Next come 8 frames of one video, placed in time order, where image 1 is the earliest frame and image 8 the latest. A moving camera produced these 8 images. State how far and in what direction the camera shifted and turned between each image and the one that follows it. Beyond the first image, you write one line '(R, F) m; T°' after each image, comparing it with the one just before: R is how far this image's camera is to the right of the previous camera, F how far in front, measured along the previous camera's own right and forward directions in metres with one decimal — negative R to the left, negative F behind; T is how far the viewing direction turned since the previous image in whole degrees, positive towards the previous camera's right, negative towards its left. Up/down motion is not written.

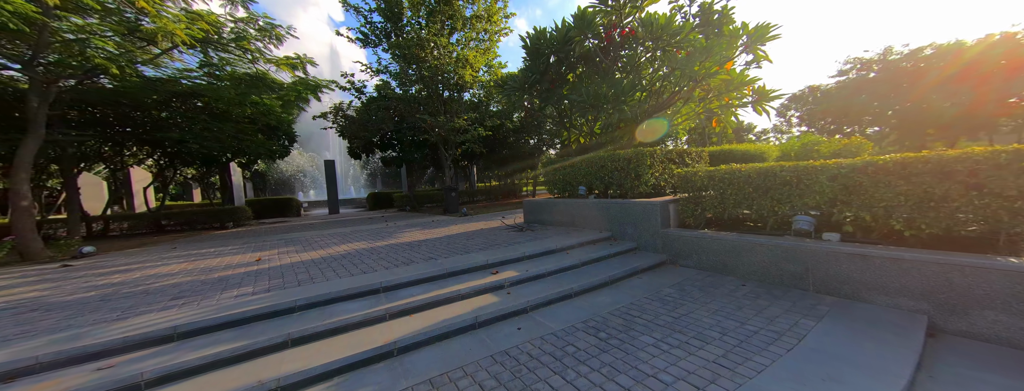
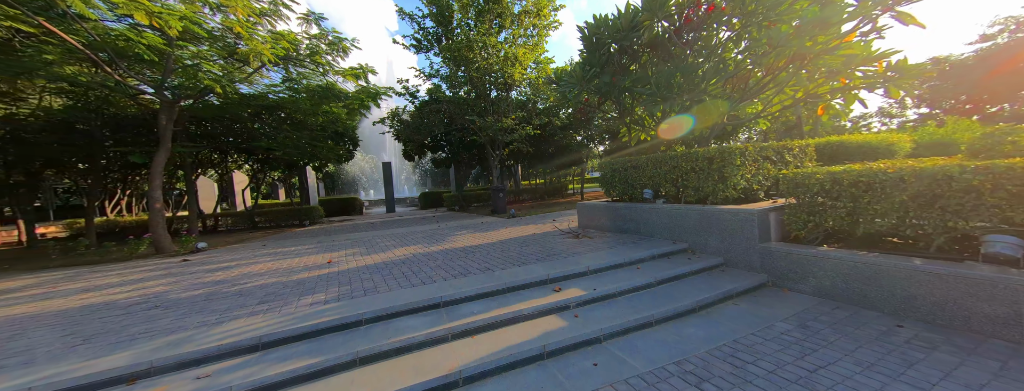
(-0.2, +0.2) m; -9°
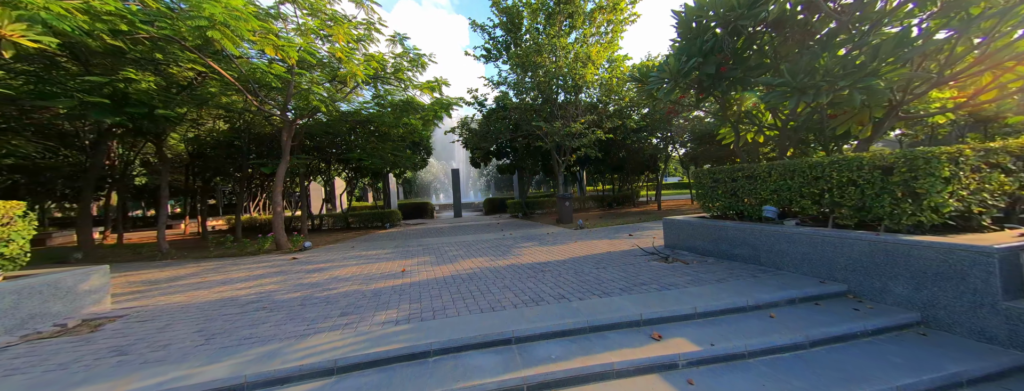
(-0.2, +0.4) m; -12°
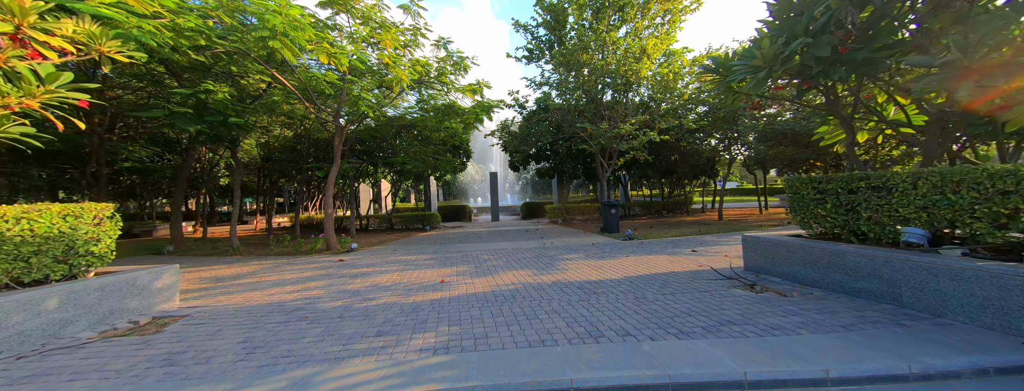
(-0.2, +0.5) m; -7°
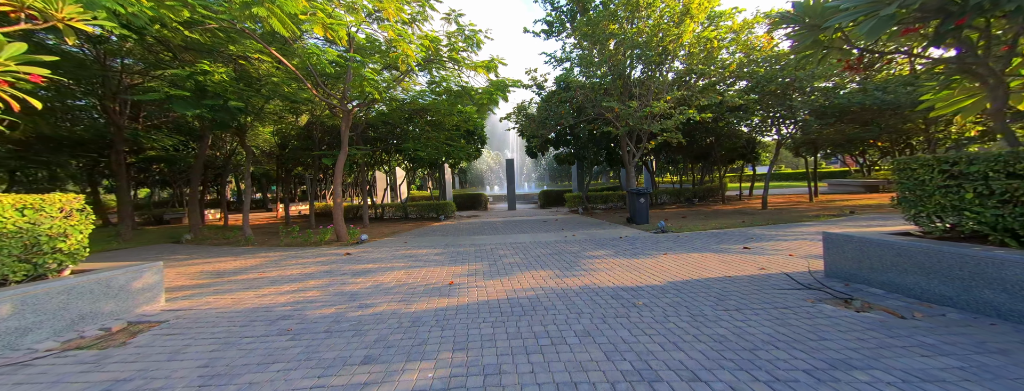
(0.0, +0.8) m; -3°
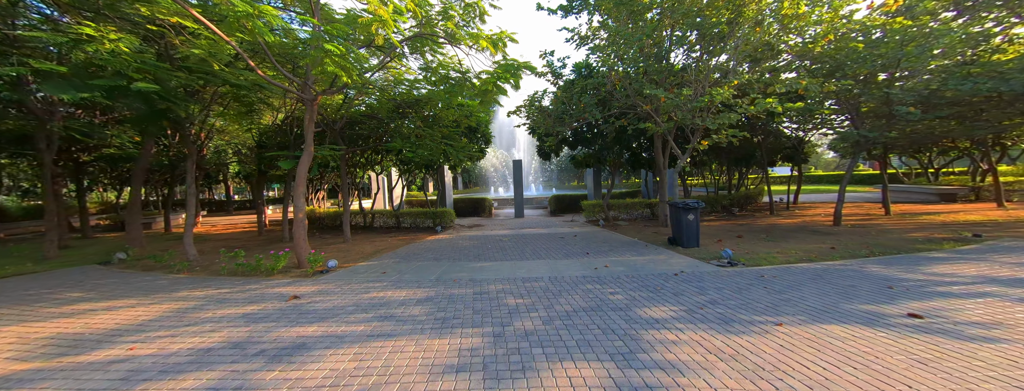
(-0.2, +2.1) m; -1°
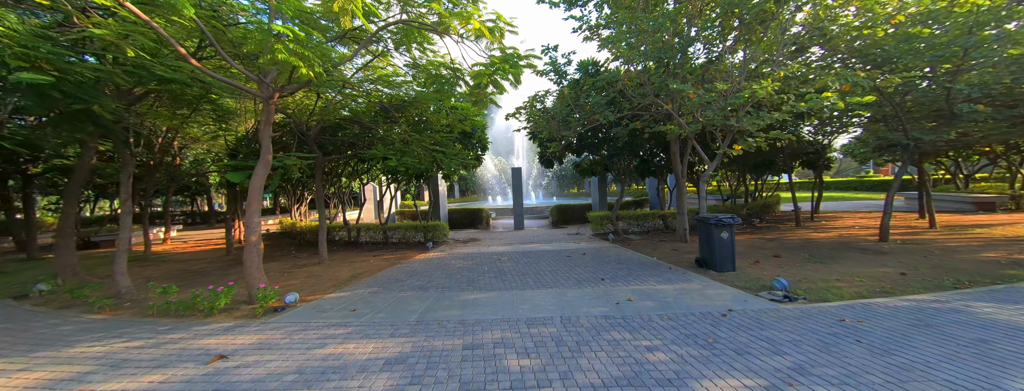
(0.0, +1.2) m; 0°
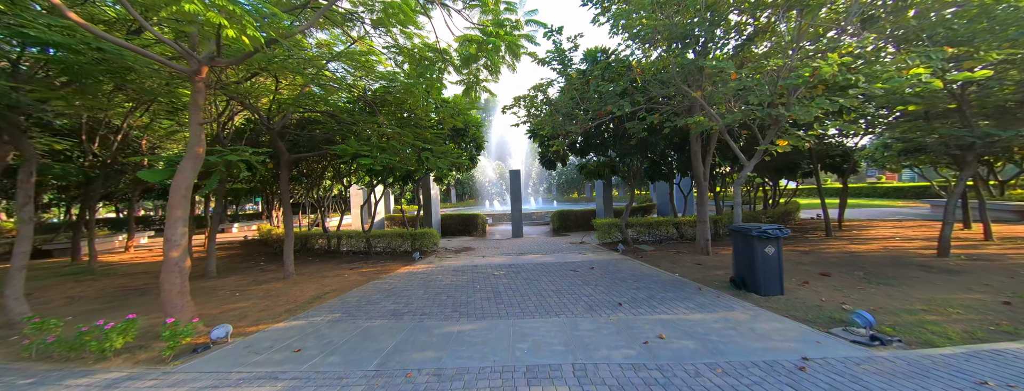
(0.0, +1.2) m; 0°
